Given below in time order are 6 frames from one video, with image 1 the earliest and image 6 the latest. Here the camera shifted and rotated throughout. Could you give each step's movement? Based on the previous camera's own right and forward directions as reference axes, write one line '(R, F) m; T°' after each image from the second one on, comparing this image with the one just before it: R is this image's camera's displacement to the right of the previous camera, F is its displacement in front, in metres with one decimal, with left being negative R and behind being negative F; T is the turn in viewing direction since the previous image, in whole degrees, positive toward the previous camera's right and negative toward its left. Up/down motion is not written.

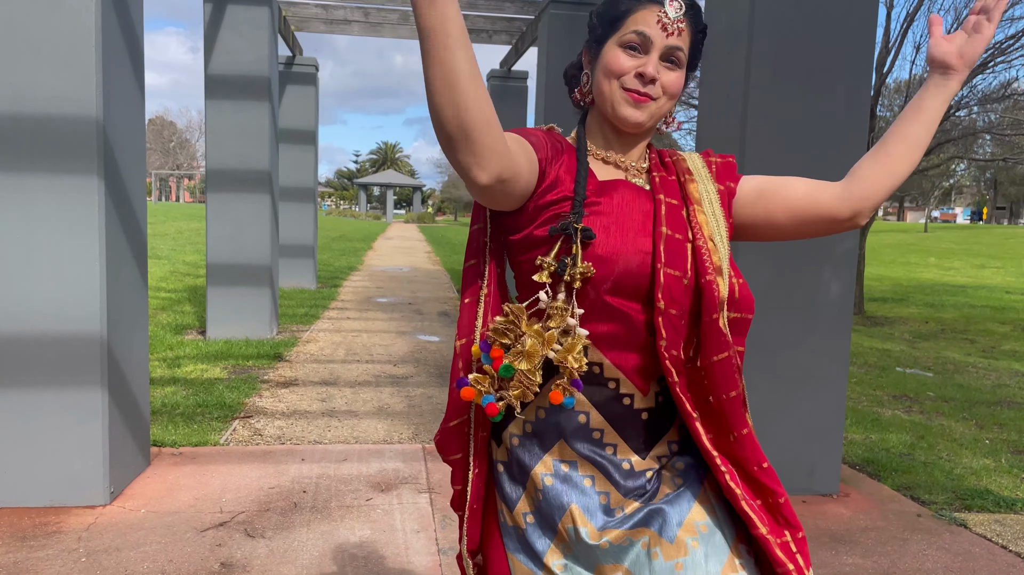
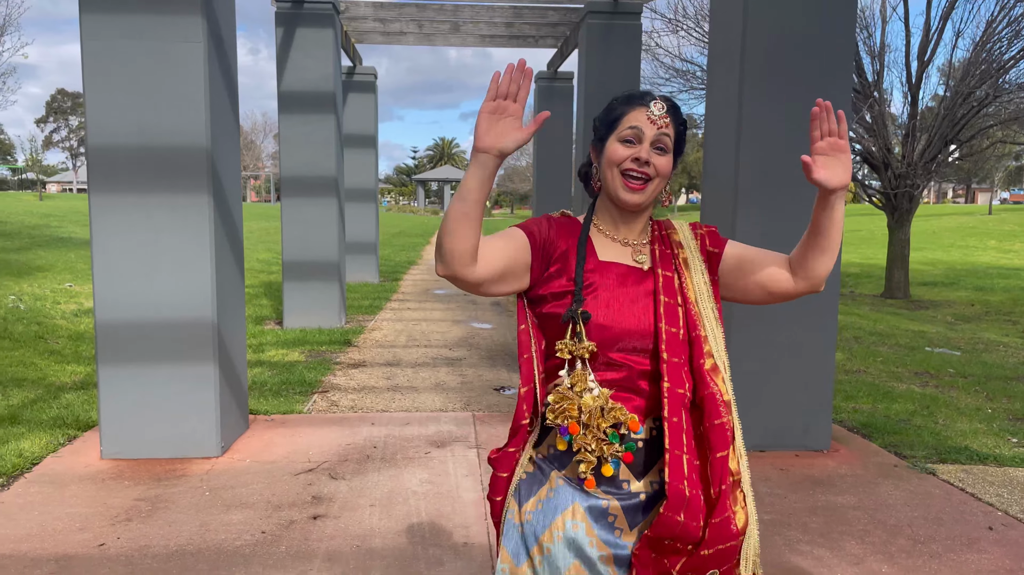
(+0.1, -0.7) m; -4°
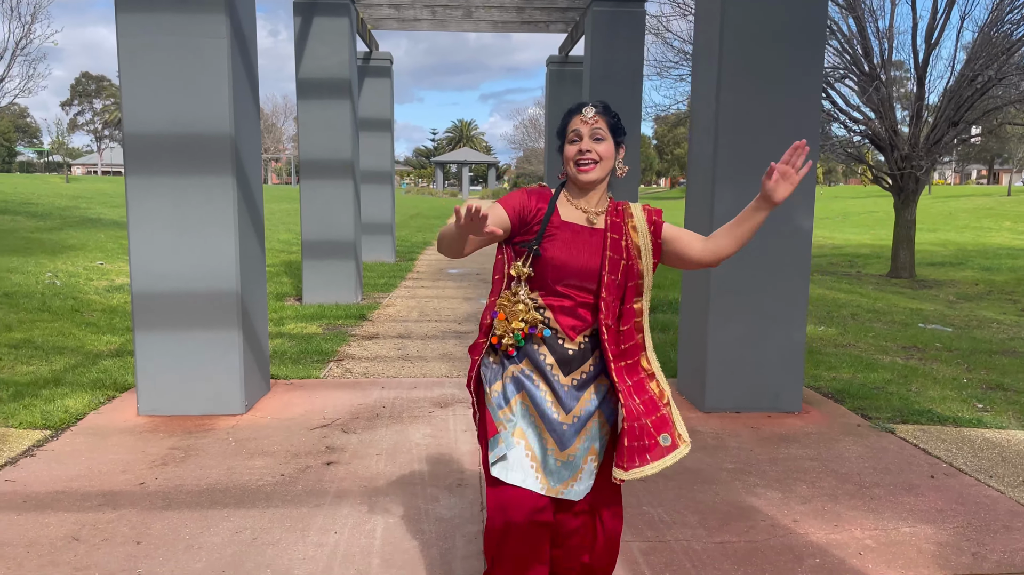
(+0.1, -0.4) m; -1°
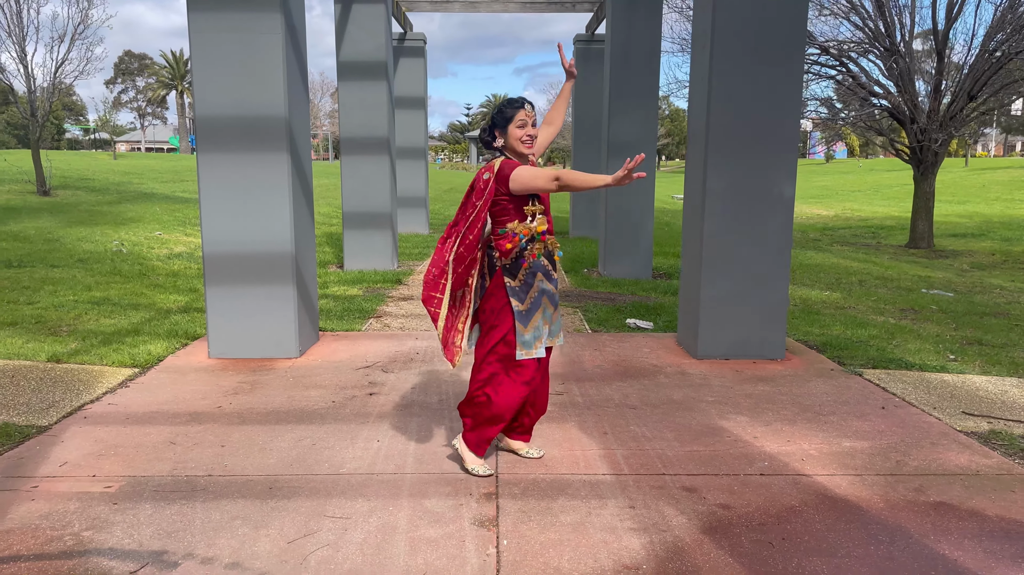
(+0.1, -0.7) m; -2°
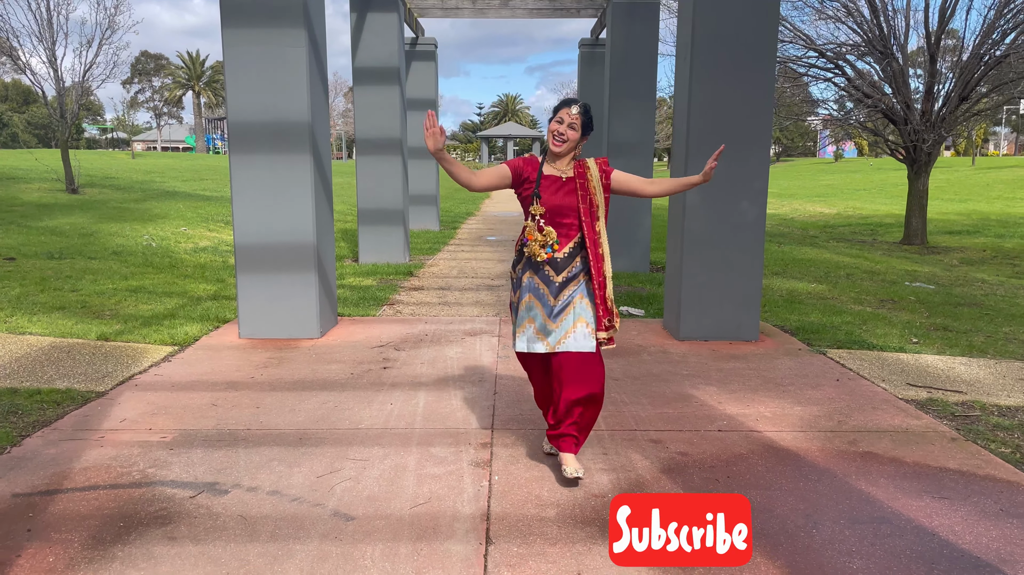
(+0.1, -0.5) m; -1°
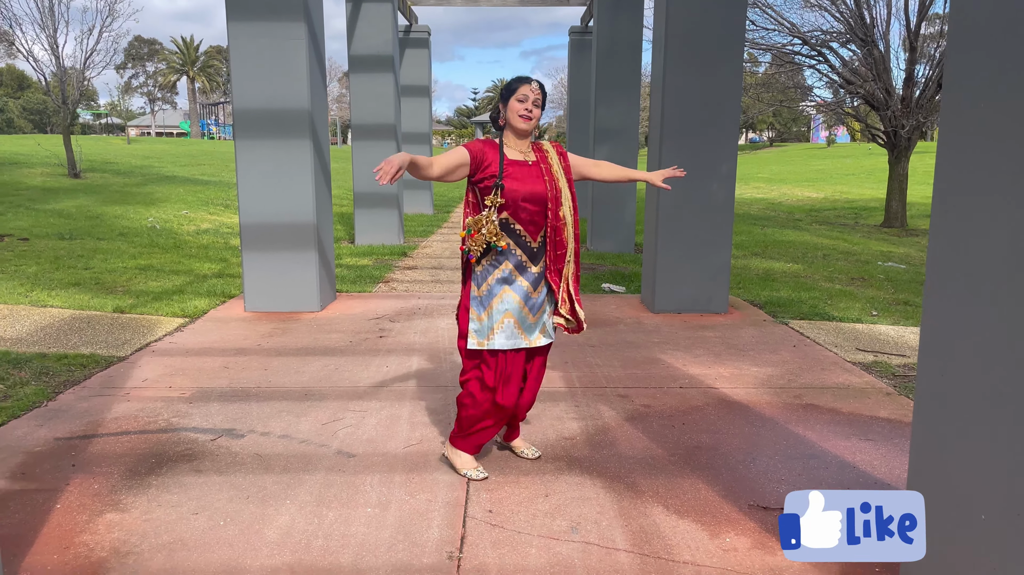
(+0.1, -0.4) m; 0°
